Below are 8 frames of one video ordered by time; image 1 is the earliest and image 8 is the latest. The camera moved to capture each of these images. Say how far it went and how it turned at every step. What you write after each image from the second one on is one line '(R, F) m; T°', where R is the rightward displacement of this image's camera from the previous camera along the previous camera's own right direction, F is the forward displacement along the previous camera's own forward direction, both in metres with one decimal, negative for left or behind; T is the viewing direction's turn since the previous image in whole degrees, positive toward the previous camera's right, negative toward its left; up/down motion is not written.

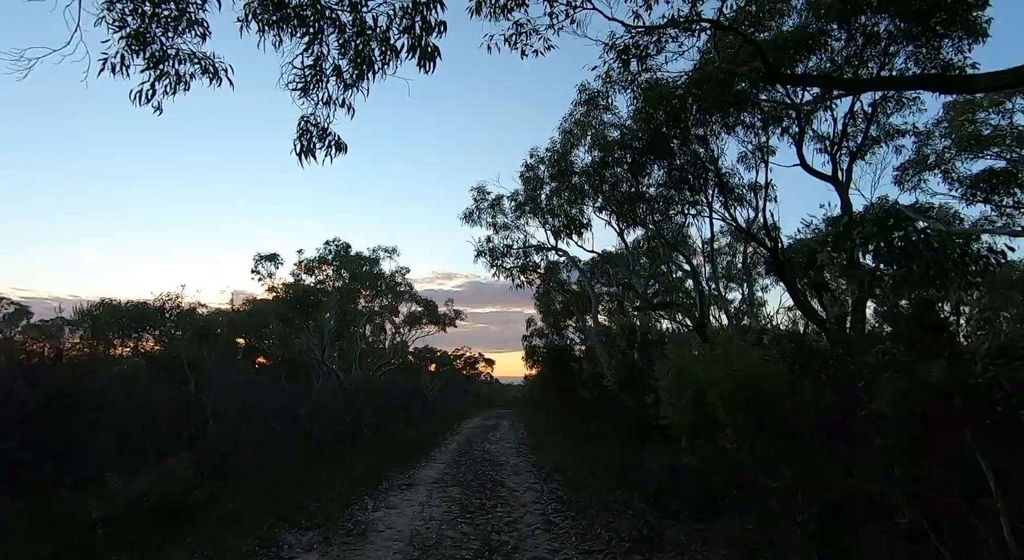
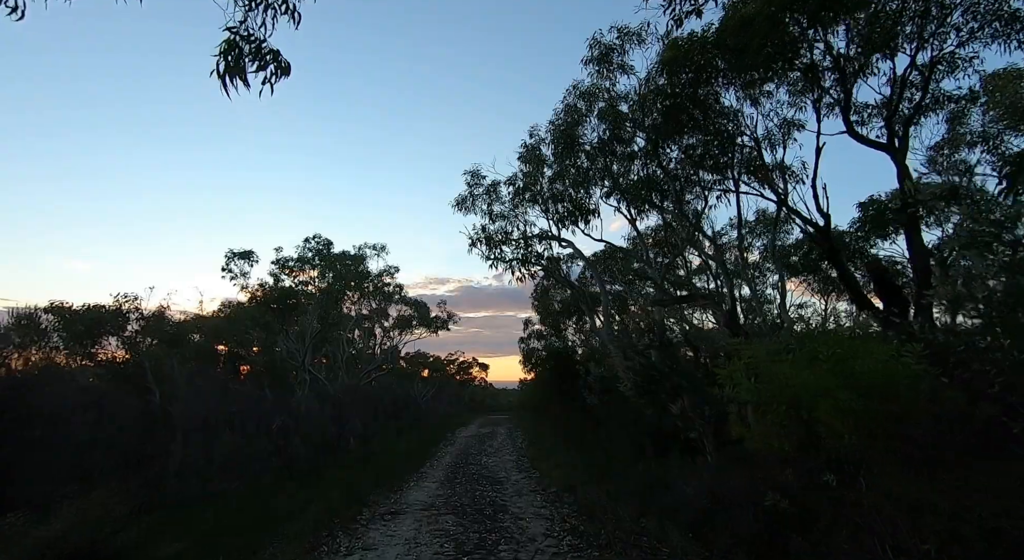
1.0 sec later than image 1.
(-0.2, +1.9) m; +1°
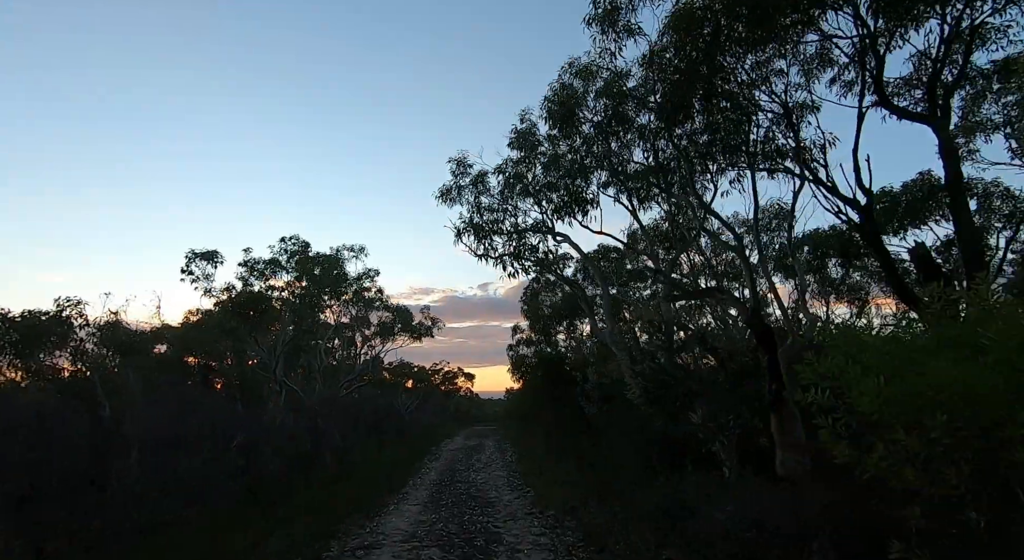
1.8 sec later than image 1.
(-0.1, +1.5) m; +2°
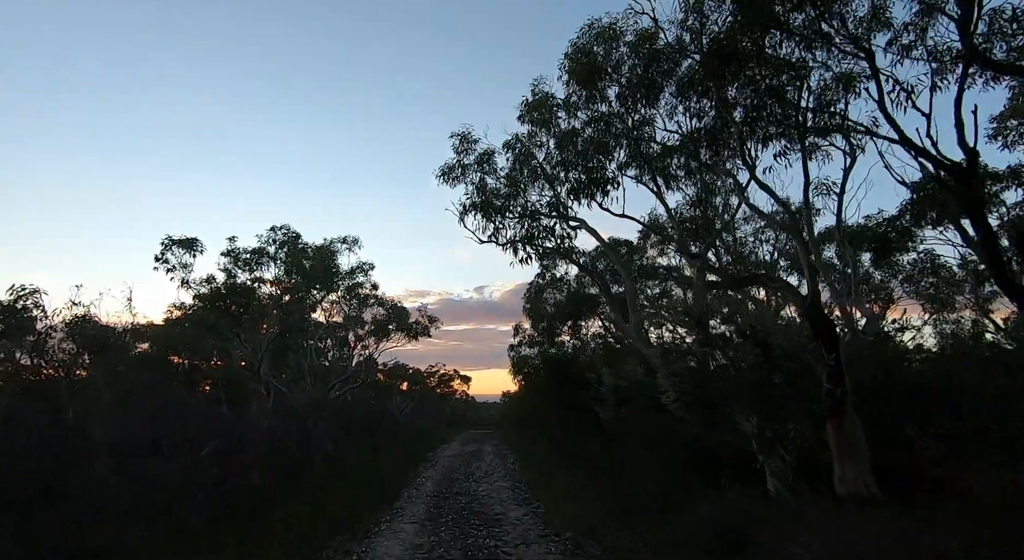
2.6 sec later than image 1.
(-0.3, +1.5) m; 0°
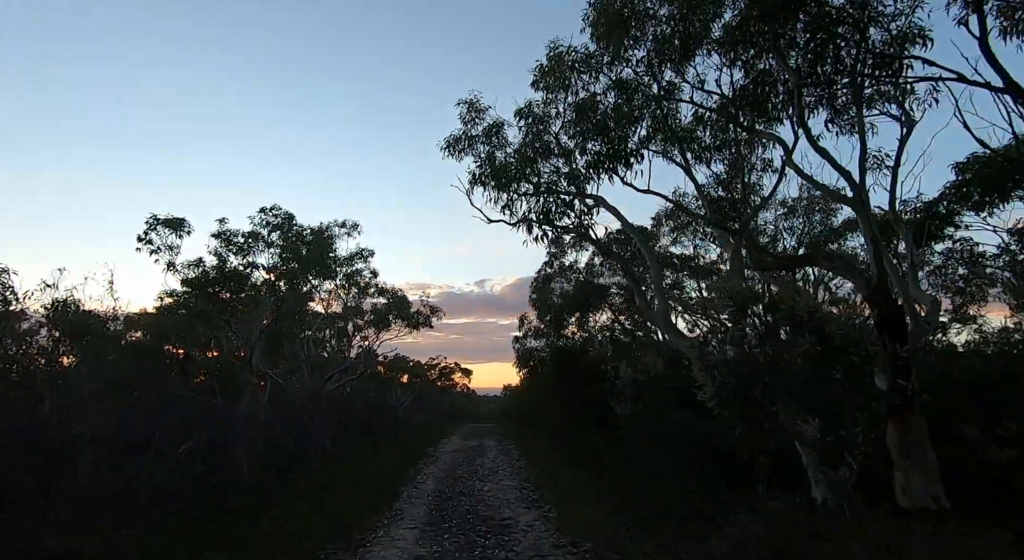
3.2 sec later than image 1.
(-0.2, +1.1) m; 0°
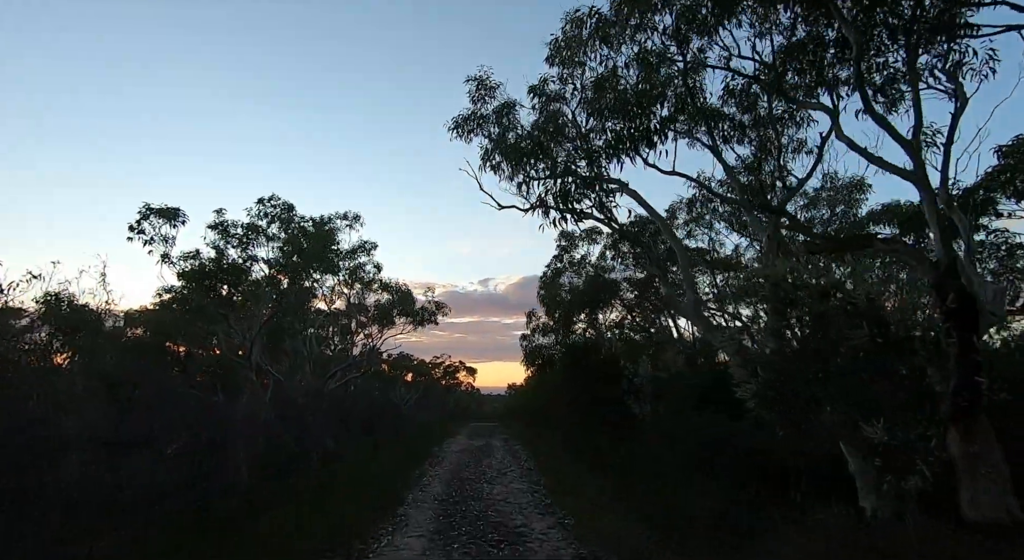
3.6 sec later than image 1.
(-0.2, +0.8) m; 0°
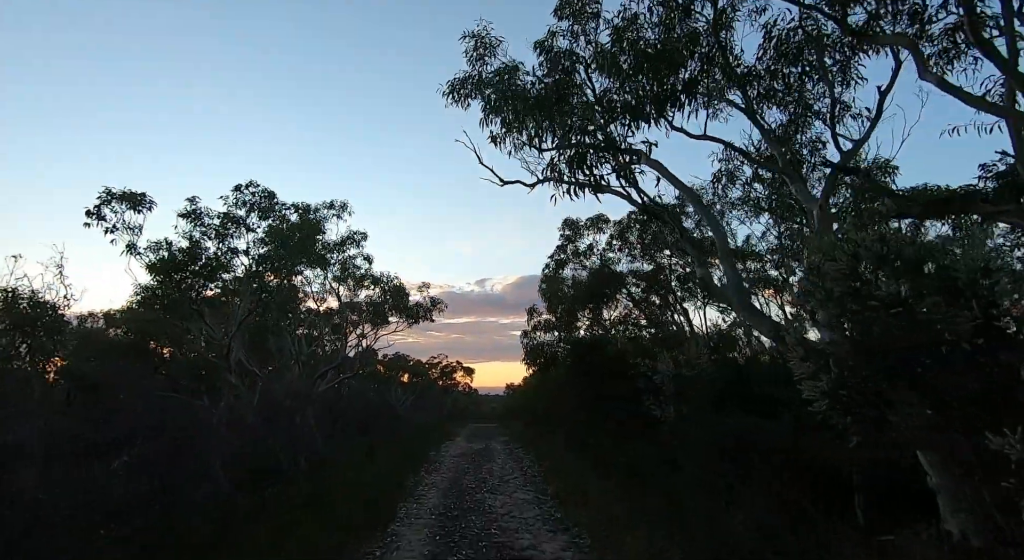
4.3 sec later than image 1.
(-0.1, +1.4) m; 0°
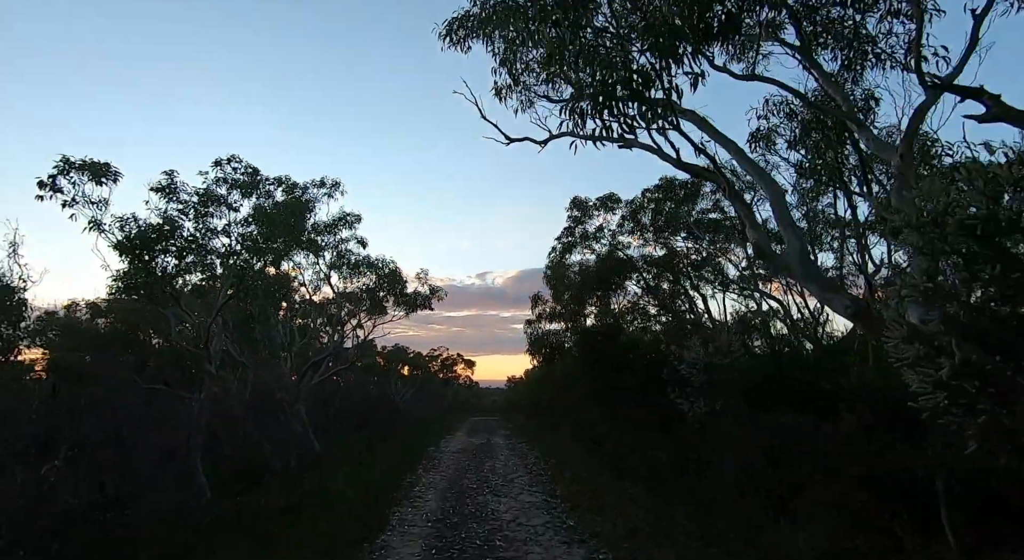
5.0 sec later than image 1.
(-0.1, +1.4) m; 0°
